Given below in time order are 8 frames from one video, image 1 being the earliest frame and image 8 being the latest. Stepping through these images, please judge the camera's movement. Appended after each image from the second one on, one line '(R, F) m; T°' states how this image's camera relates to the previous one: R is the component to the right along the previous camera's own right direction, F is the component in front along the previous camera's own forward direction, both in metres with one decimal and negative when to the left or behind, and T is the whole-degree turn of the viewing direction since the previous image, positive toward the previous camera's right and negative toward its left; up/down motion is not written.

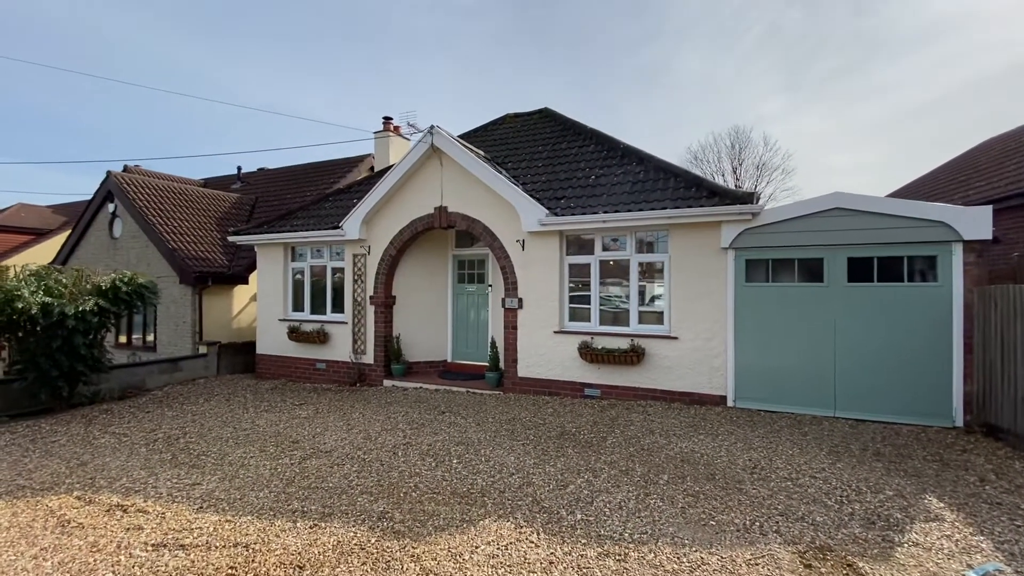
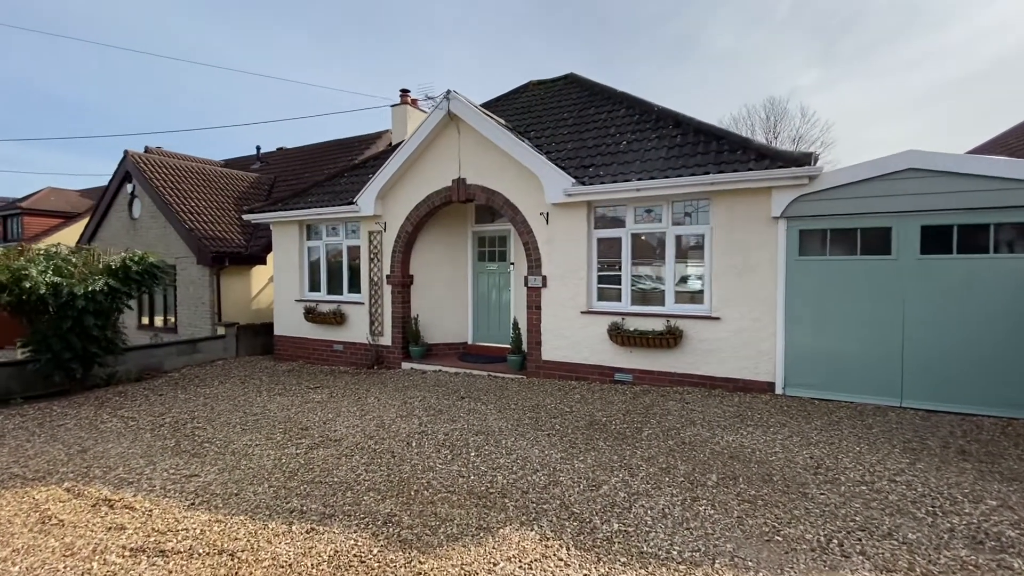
(0.0, +0.6) m; -3°
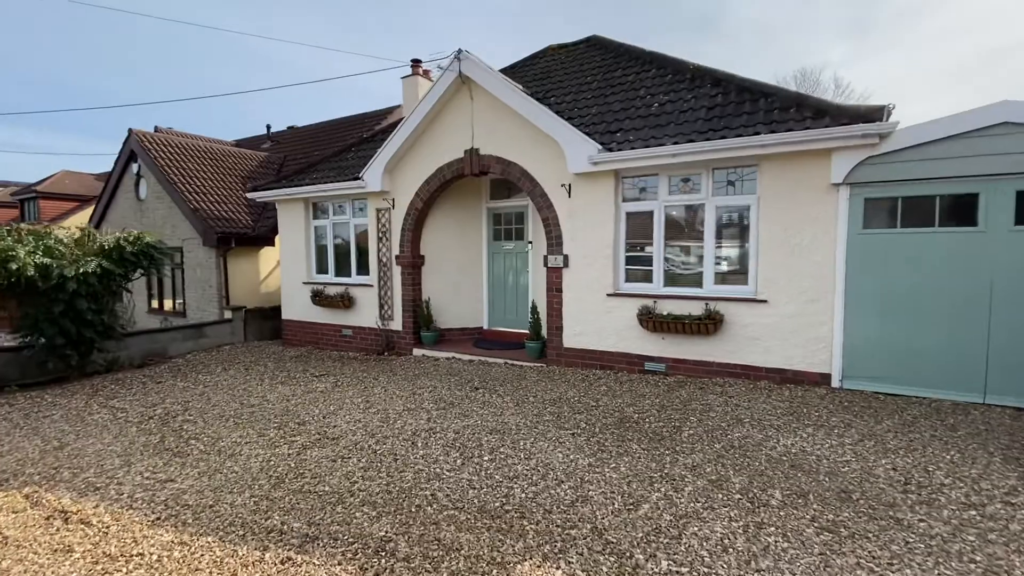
(0.0, +0.8) m; -2°
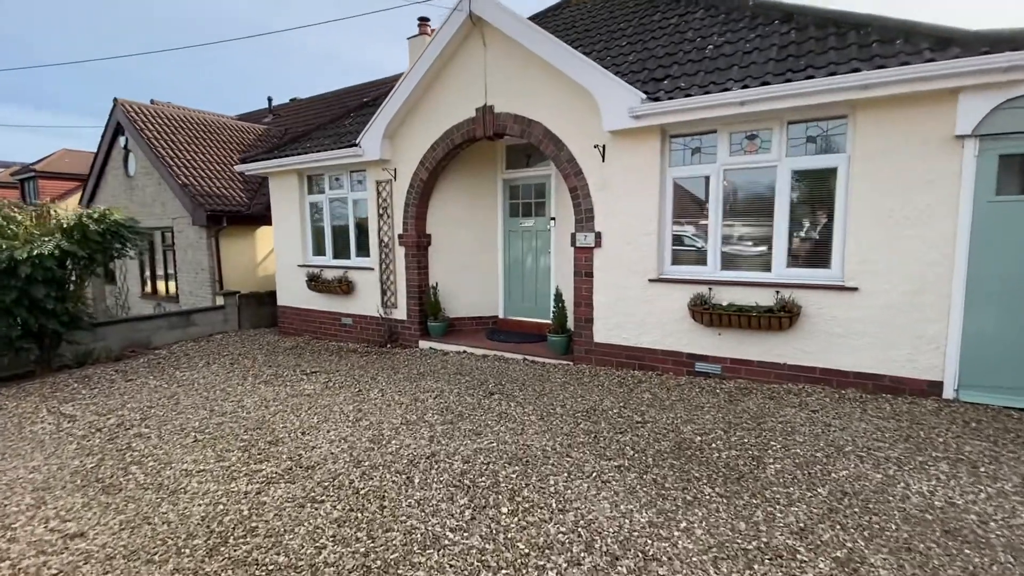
(-0.1, +1.2) m; -2°
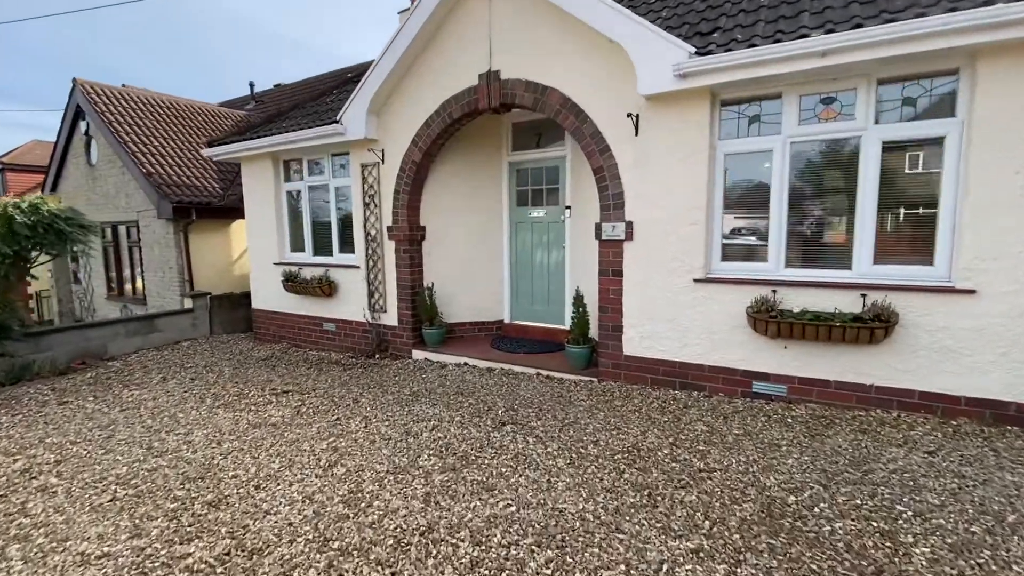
(-0.2, +1.2) m; +1°
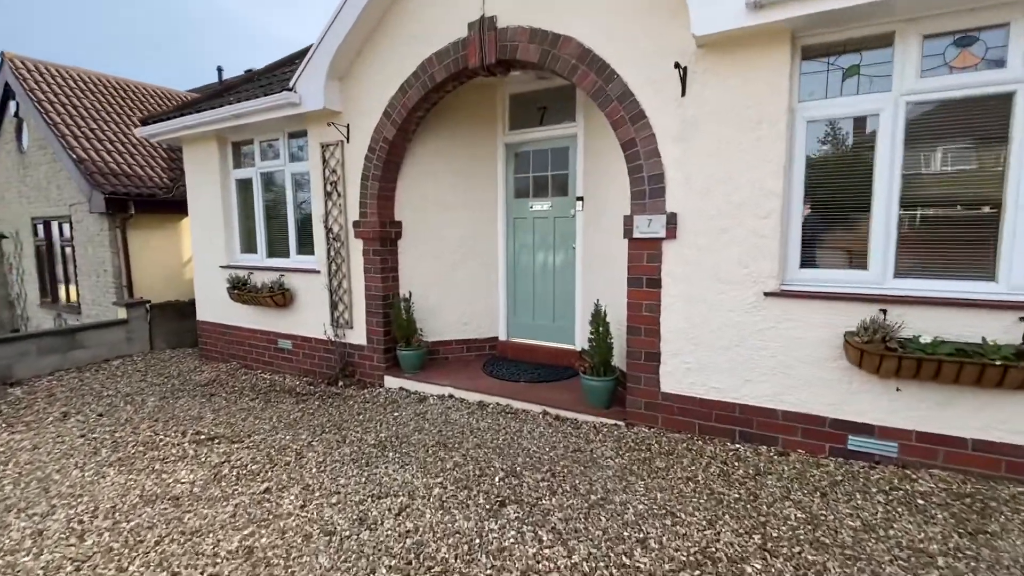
(-0.1, +1.4) m; +1°
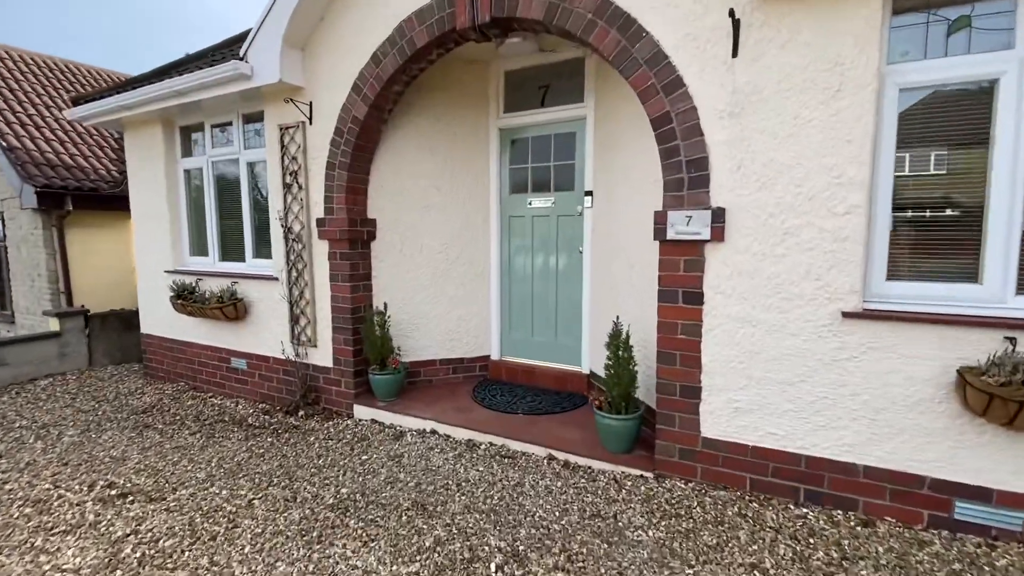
(-0.1, +0.9) m; +2°
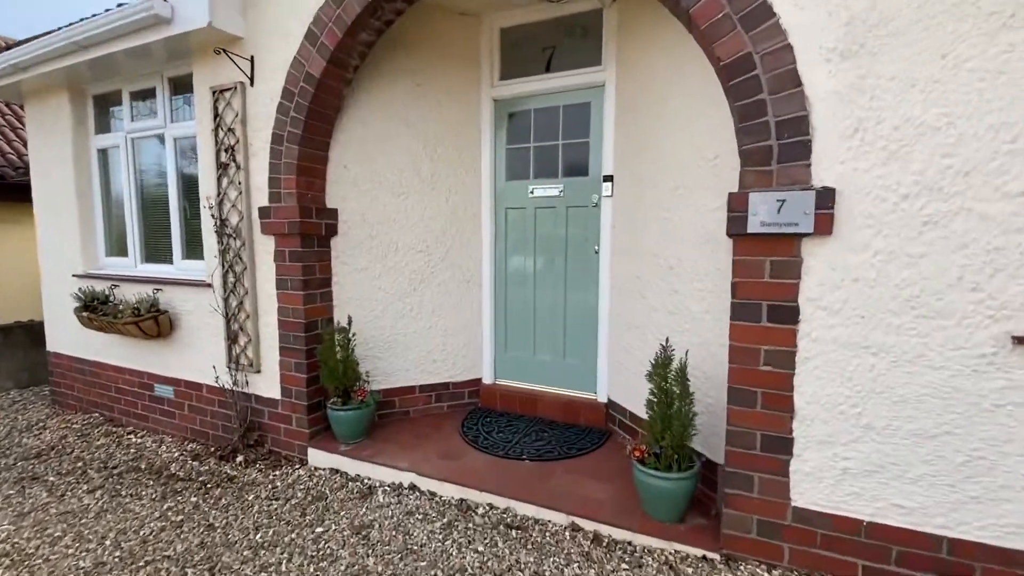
(-0.2, +1.0) m; +3°
